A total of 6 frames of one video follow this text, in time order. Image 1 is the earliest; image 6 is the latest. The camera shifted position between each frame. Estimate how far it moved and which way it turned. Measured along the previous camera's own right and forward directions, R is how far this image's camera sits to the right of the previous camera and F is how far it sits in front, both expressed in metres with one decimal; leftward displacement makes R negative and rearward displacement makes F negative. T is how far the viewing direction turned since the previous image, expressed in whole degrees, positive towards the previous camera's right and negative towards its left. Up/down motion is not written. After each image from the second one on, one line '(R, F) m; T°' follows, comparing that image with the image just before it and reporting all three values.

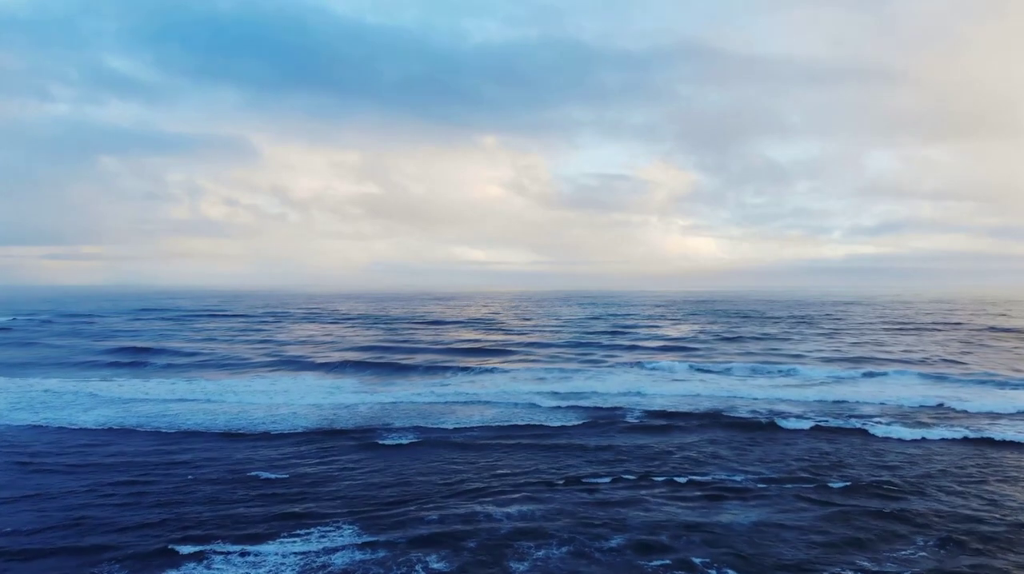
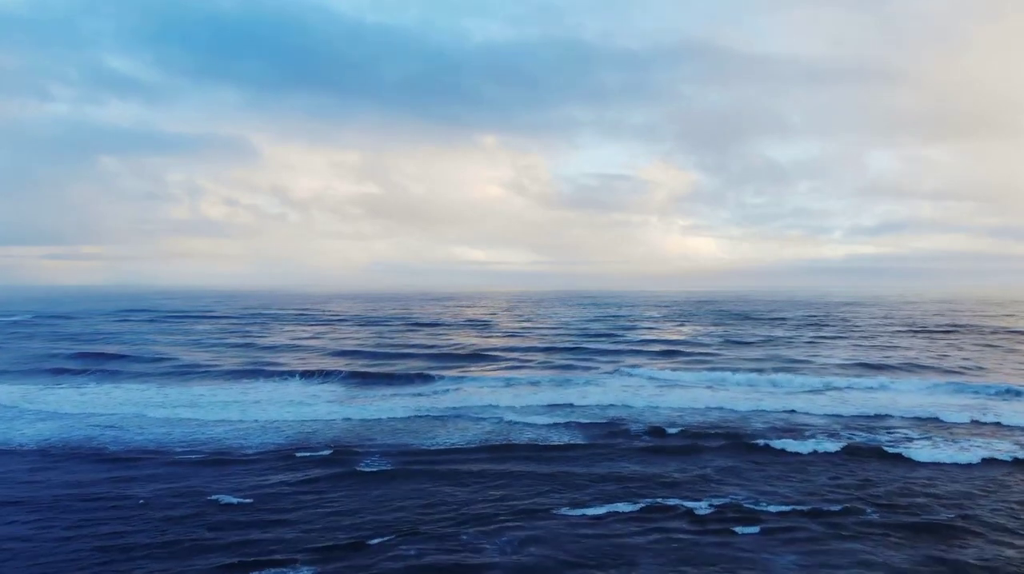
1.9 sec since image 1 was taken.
(0.0, +0.5) m; 0°
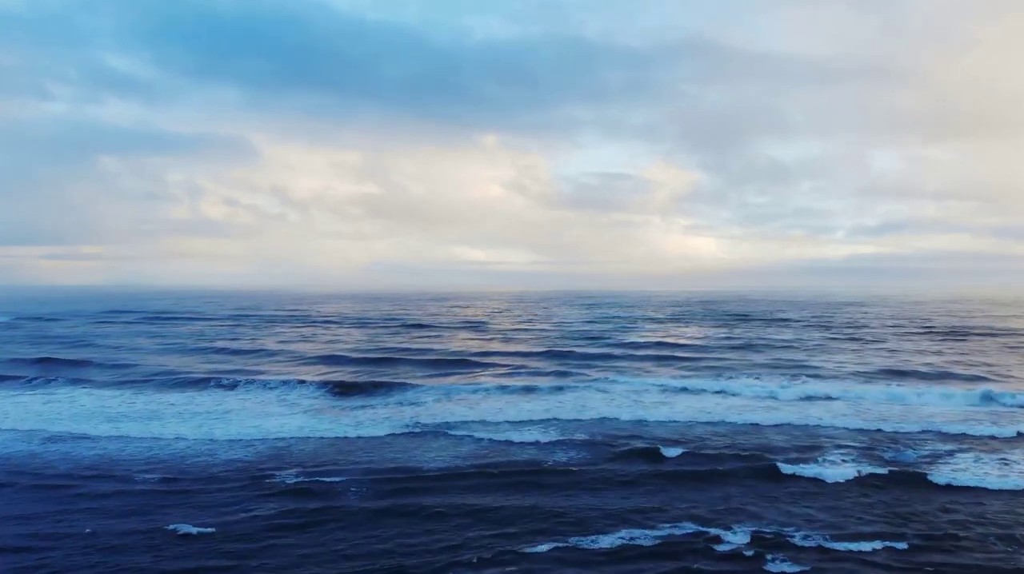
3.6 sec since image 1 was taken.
(+0.1, +1.3) m; 0°
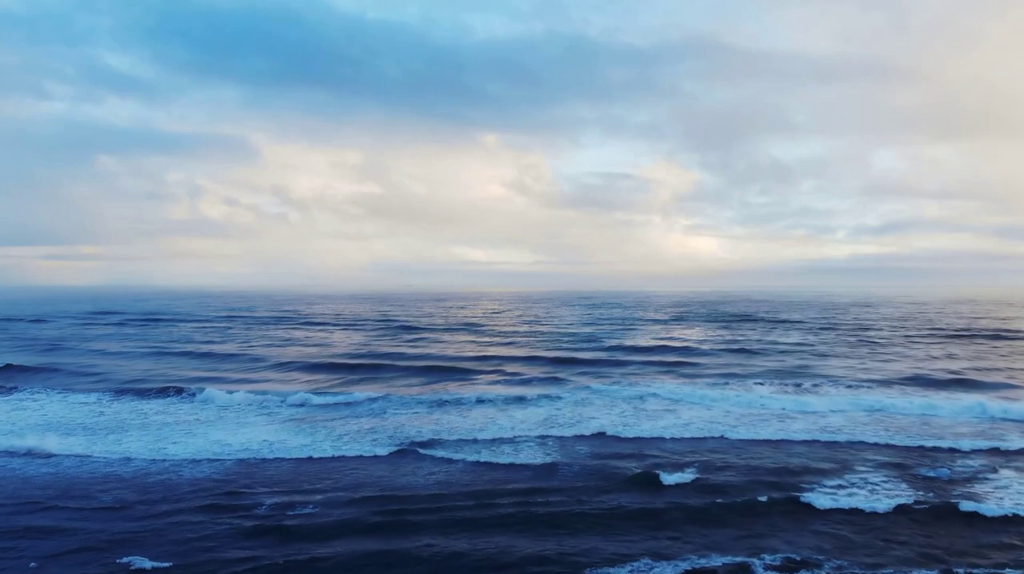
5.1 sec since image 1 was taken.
(+0.1, +1.3) m; 0°
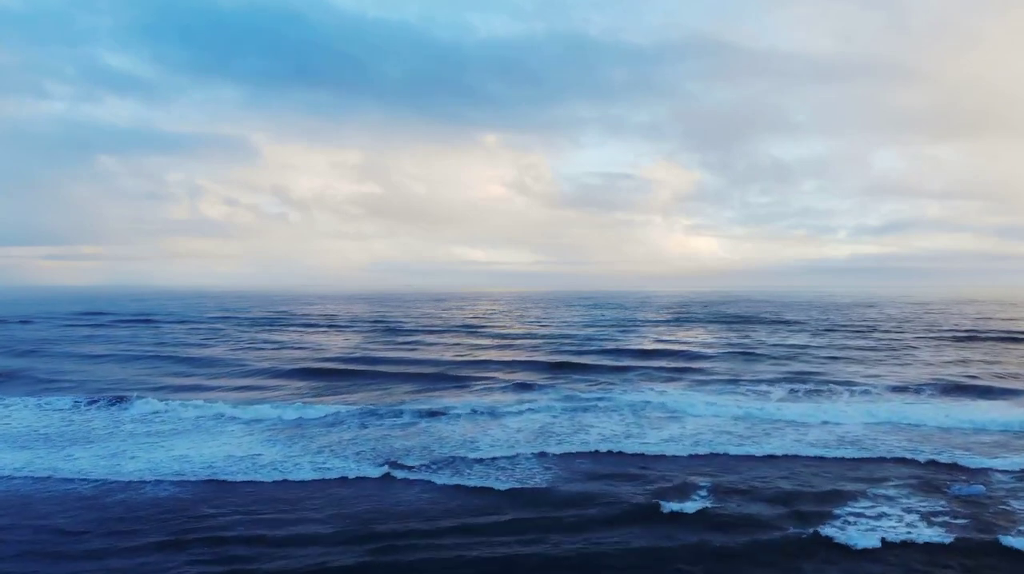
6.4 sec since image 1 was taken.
(+0.1, +1.2) m; 0°
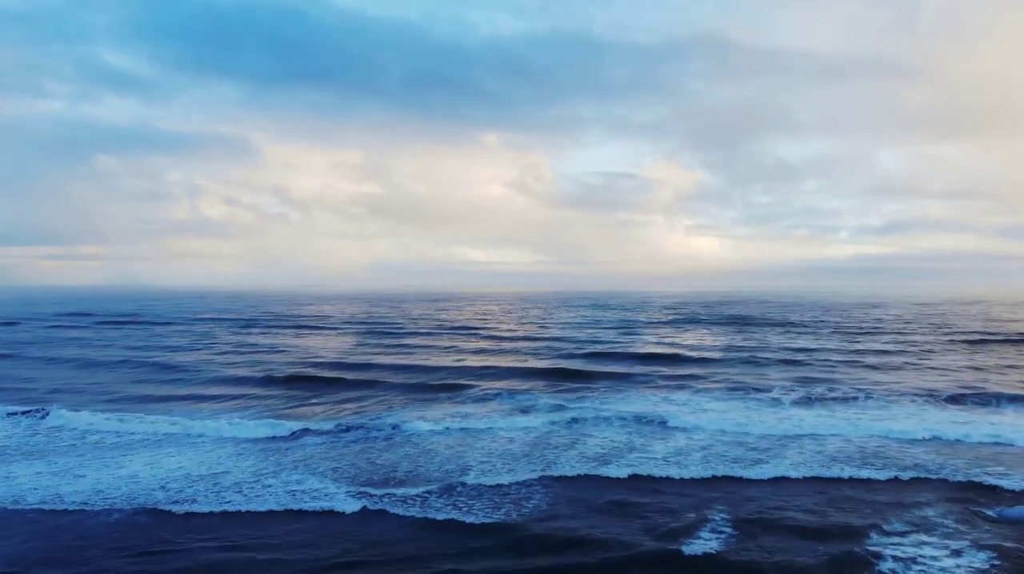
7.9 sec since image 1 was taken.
(+0.2, +1.3) m; 0°
